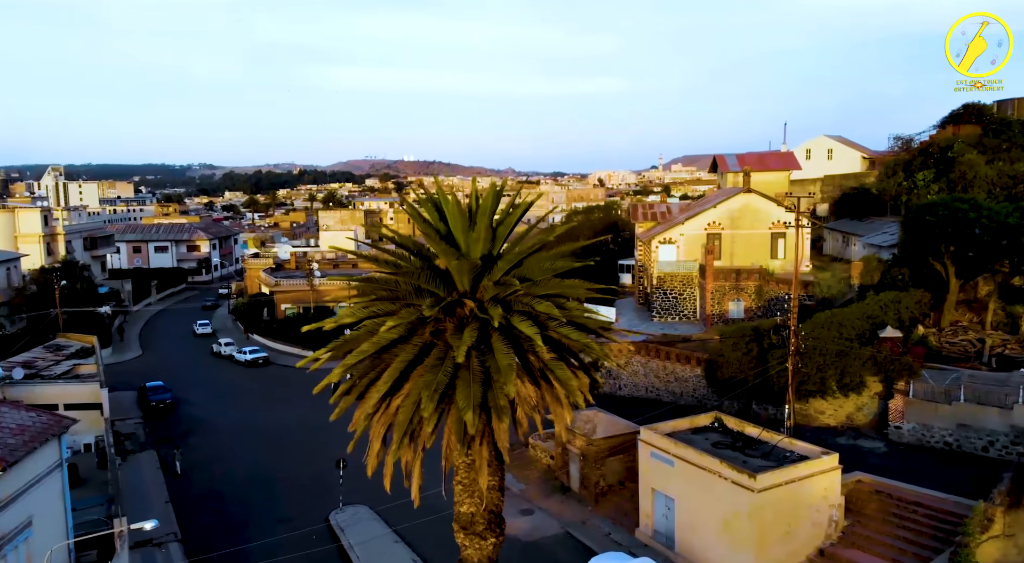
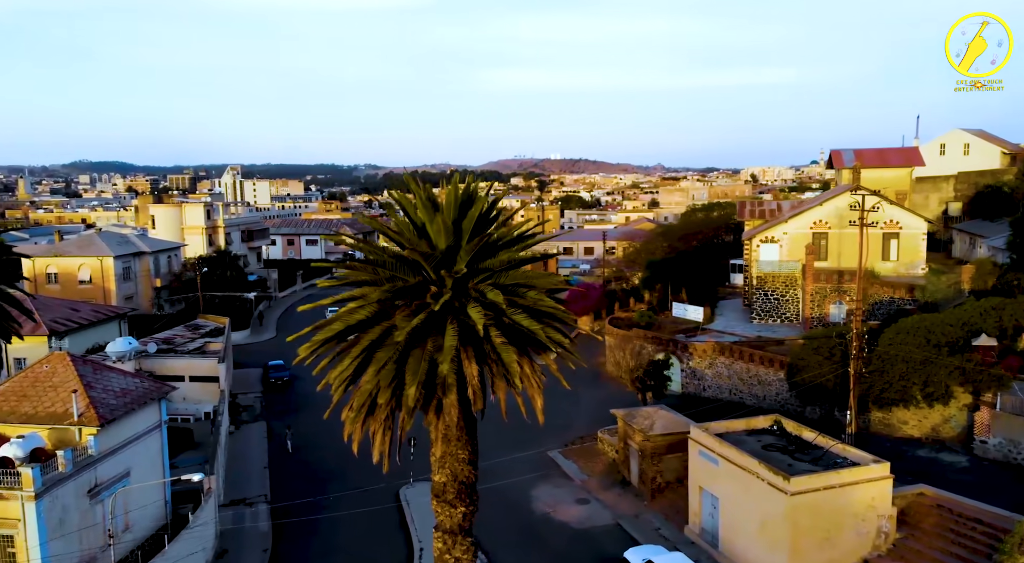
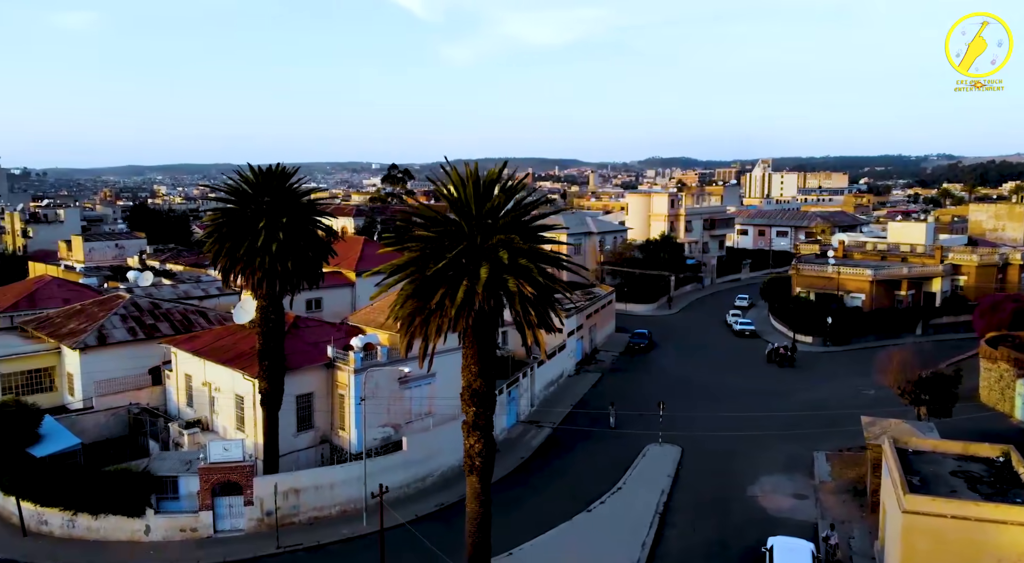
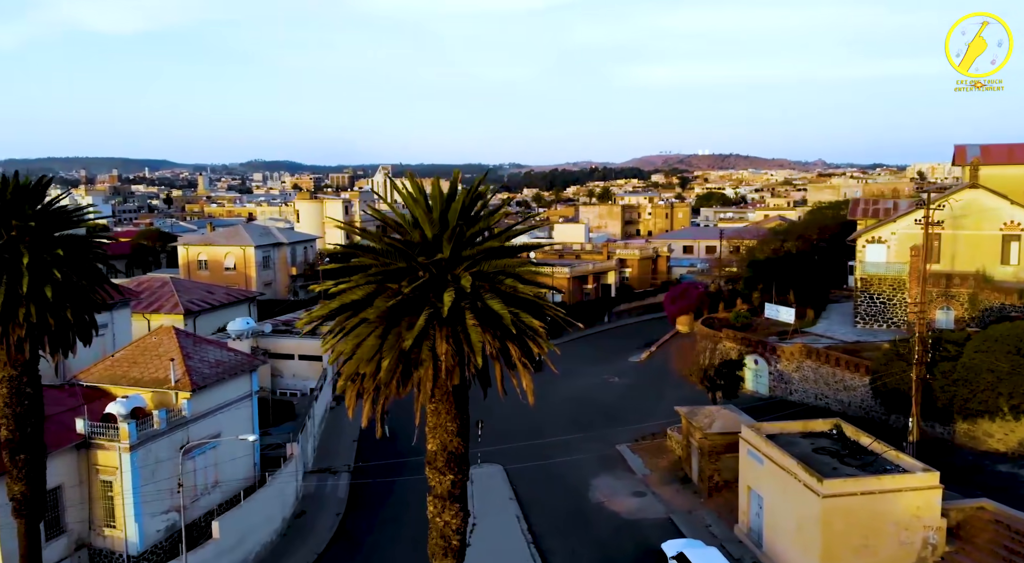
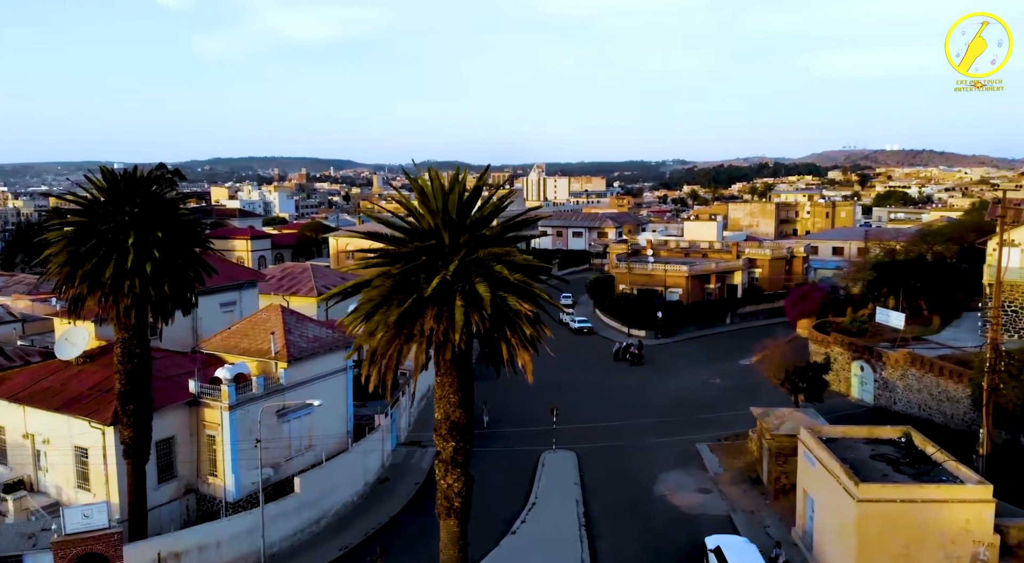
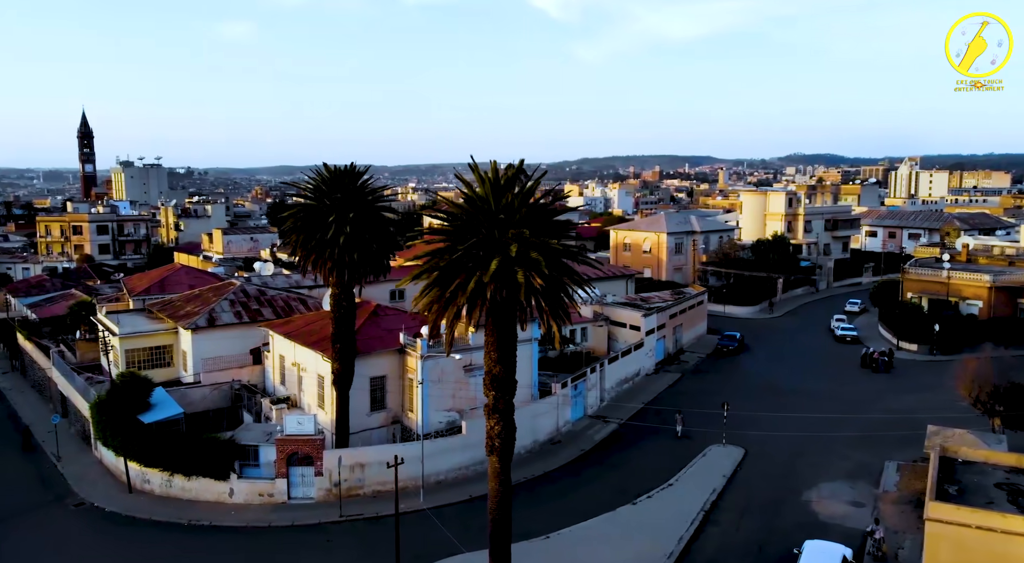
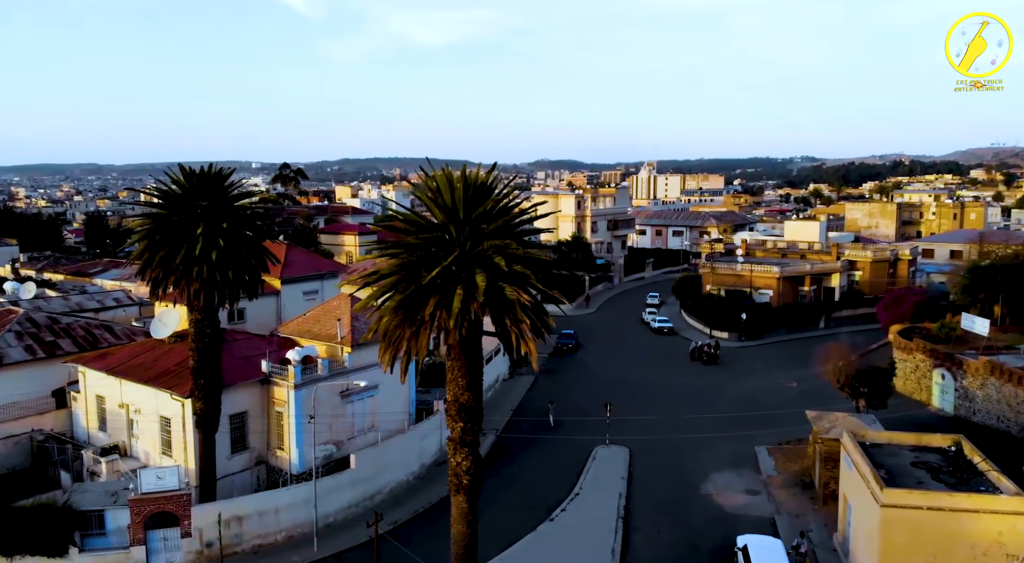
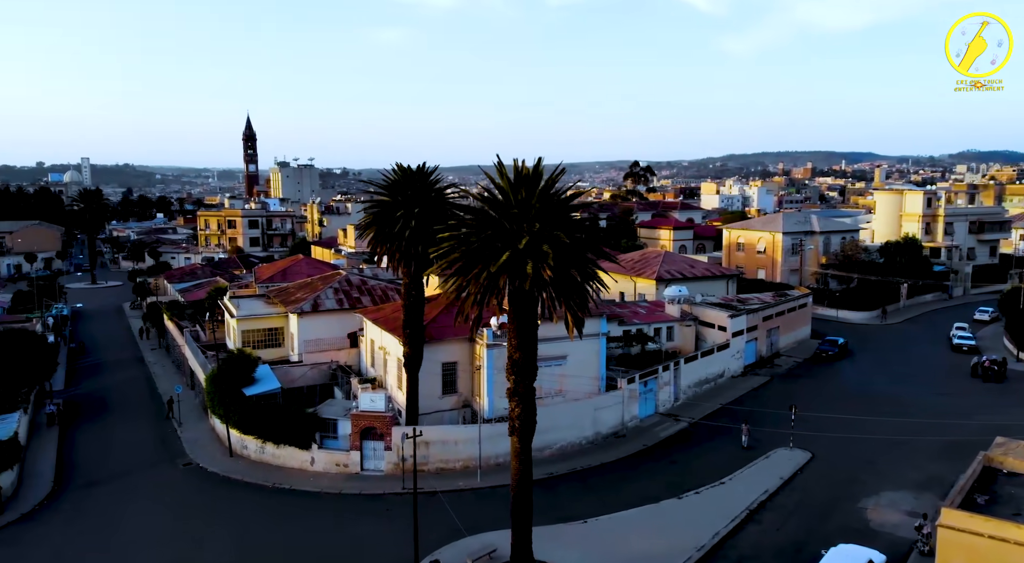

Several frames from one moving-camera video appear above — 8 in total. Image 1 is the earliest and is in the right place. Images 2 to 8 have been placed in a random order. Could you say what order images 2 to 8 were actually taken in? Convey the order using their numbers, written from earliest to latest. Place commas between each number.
2, 4, 5, 7, 3, 6, 8
